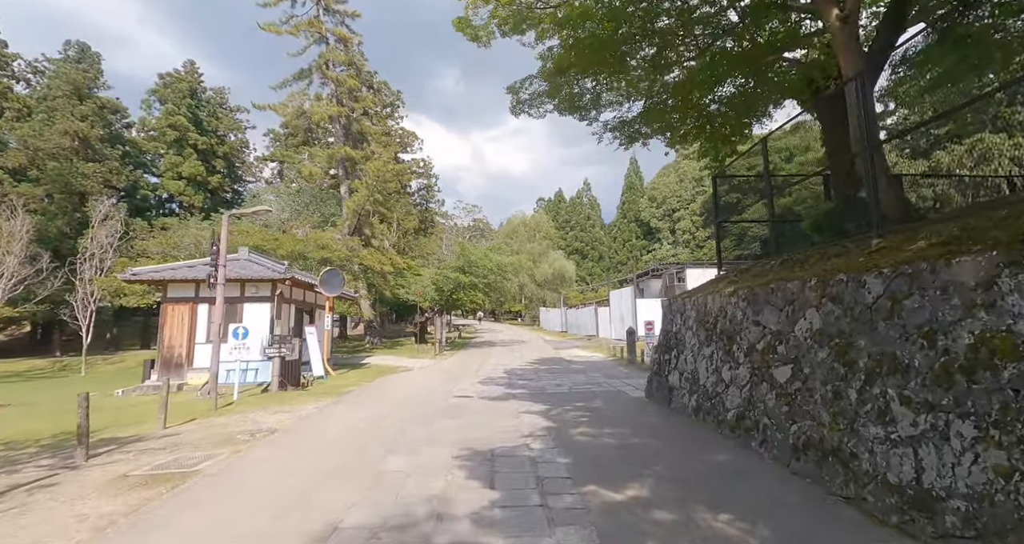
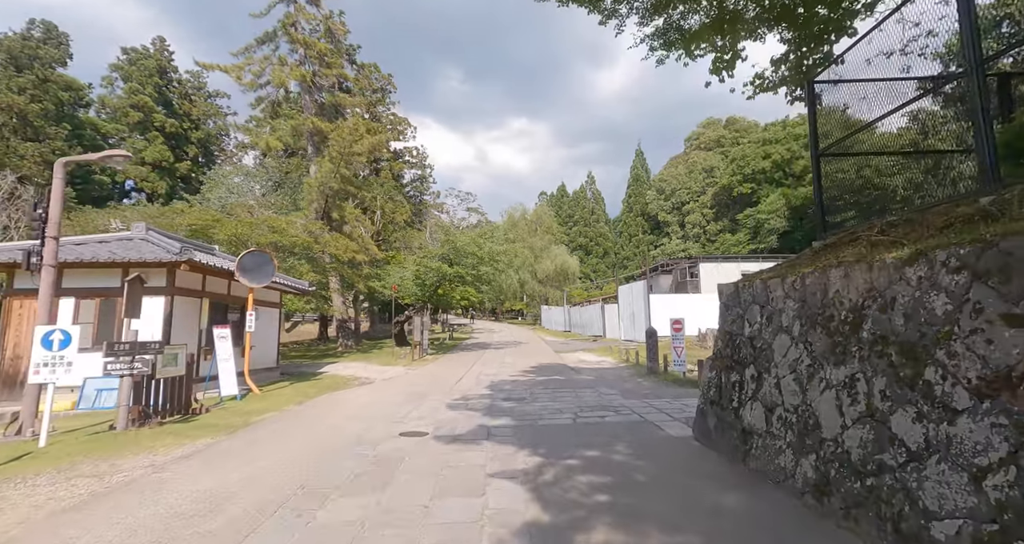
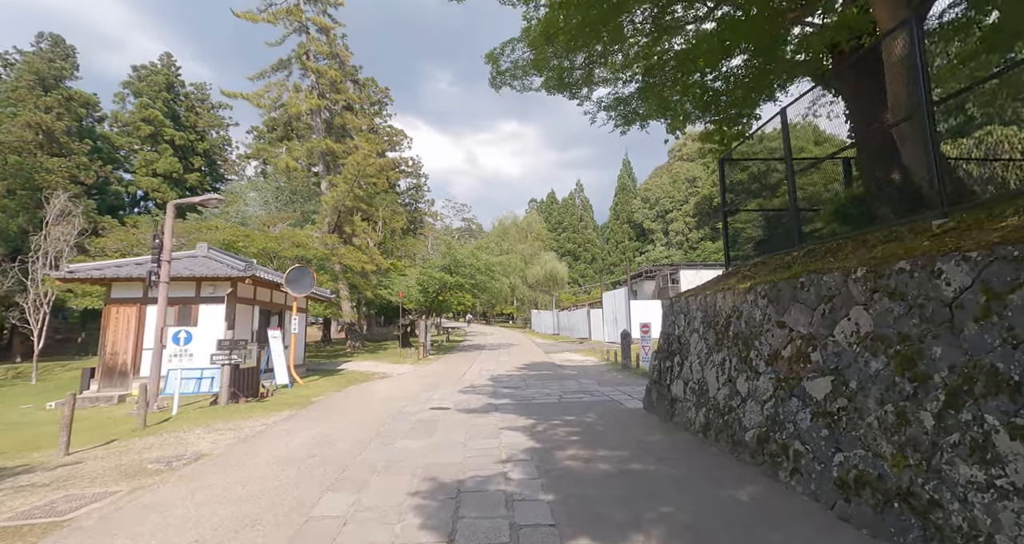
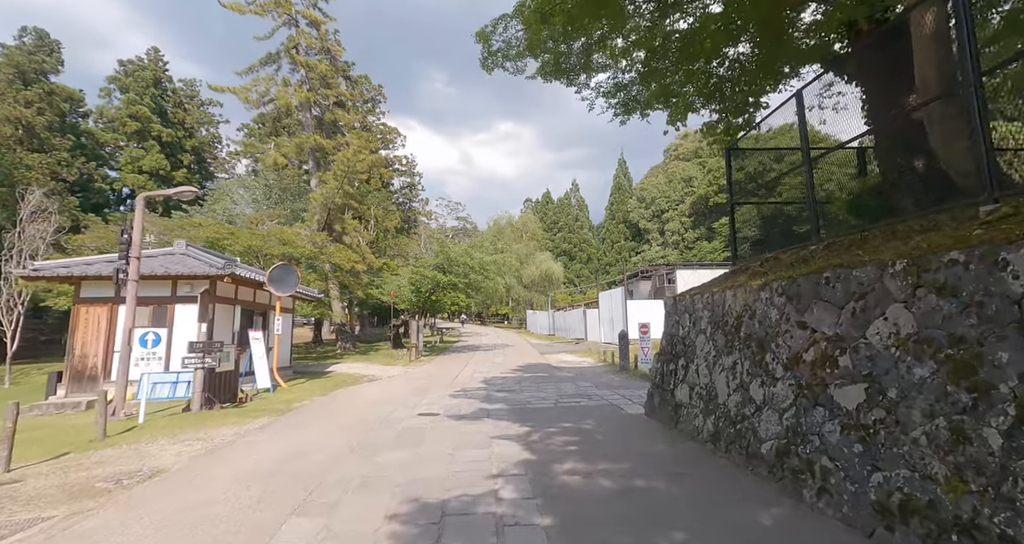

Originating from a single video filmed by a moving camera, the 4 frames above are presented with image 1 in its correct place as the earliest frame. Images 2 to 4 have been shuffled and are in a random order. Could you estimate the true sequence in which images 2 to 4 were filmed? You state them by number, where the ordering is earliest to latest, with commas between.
3, 4, 2
